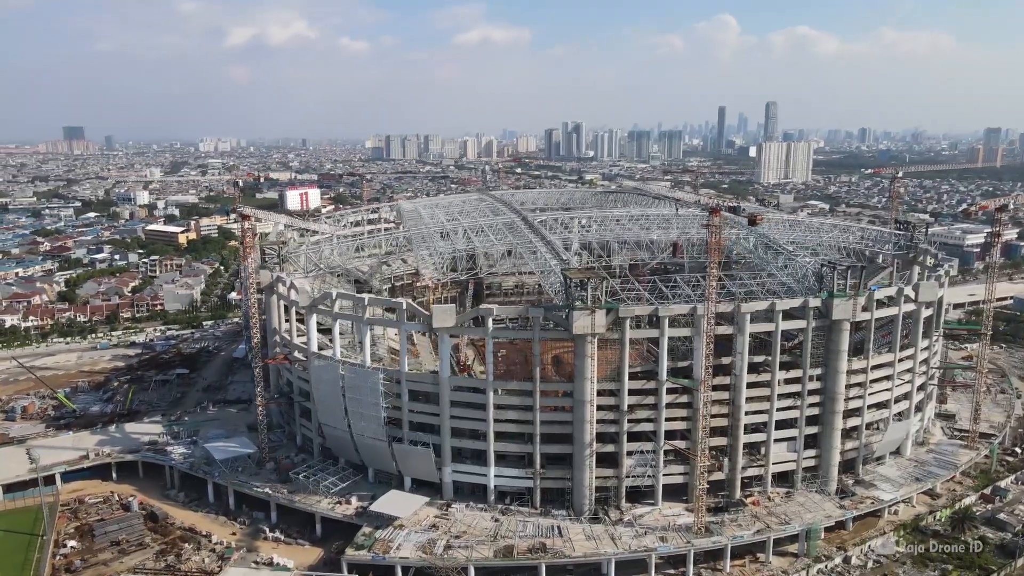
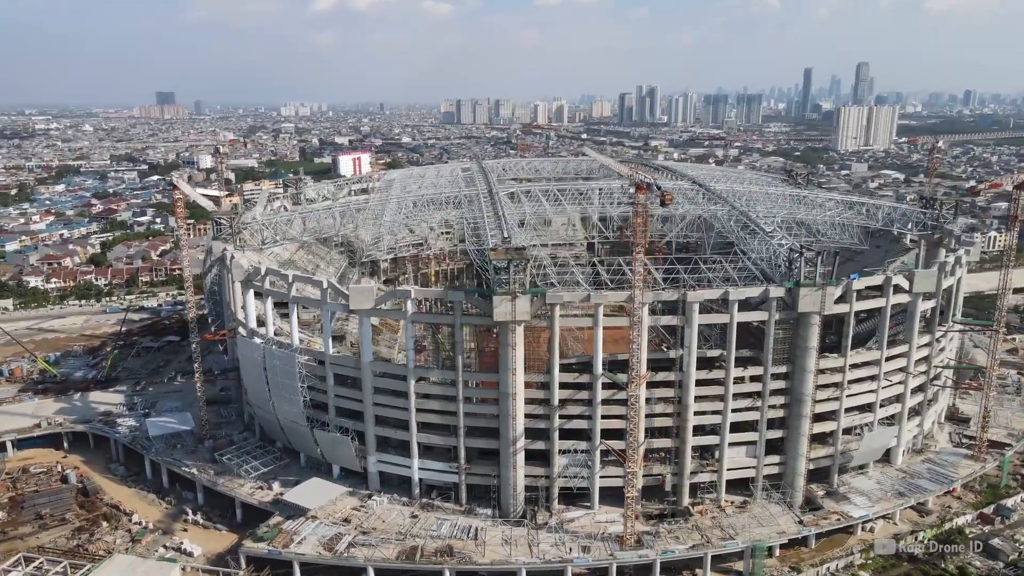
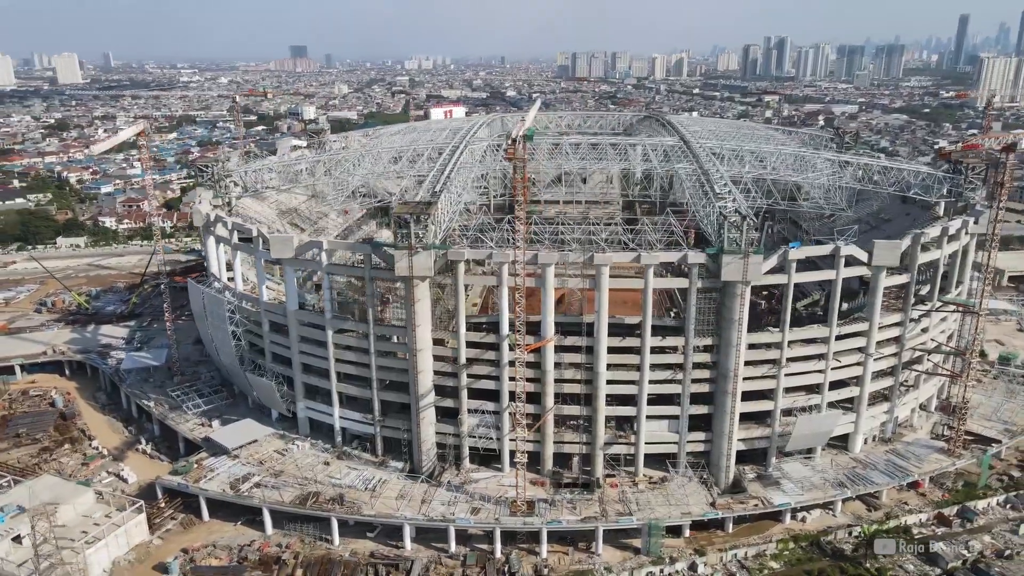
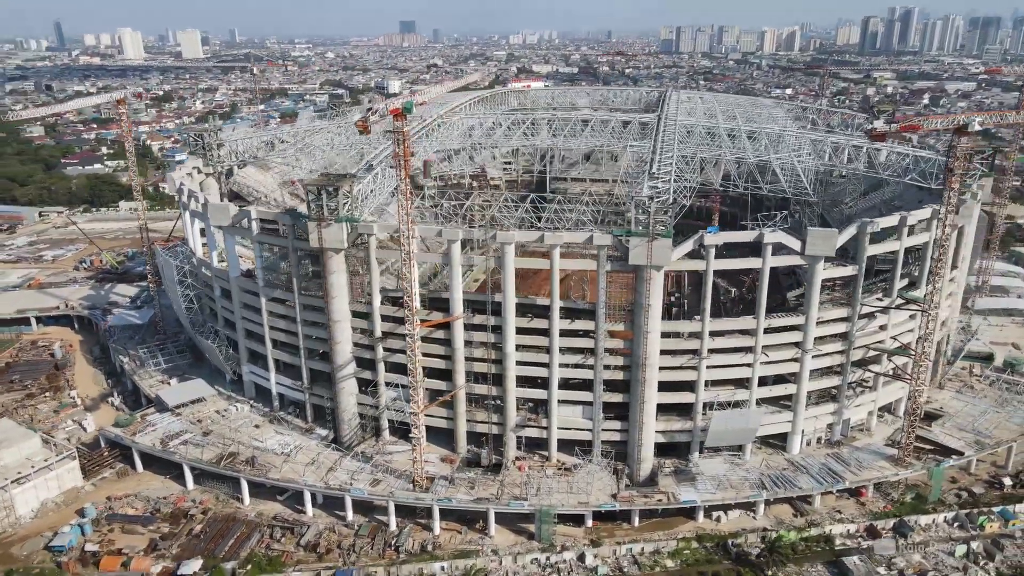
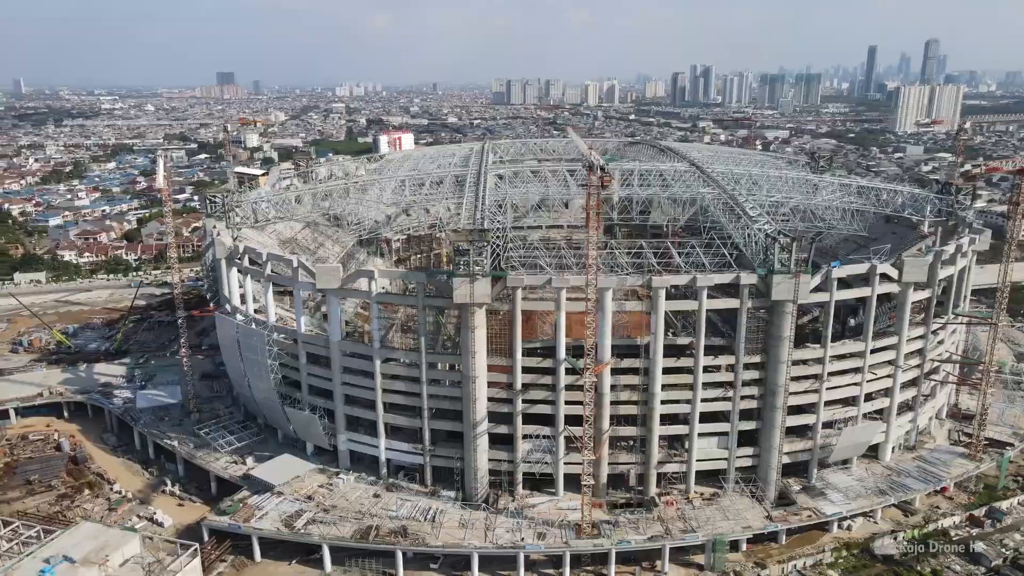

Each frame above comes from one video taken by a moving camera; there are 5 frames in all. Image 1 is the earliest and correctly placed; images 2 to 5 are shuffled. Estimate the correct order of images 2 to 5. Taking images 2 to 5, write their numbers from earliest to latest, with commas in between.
2, 5, 3, 4
